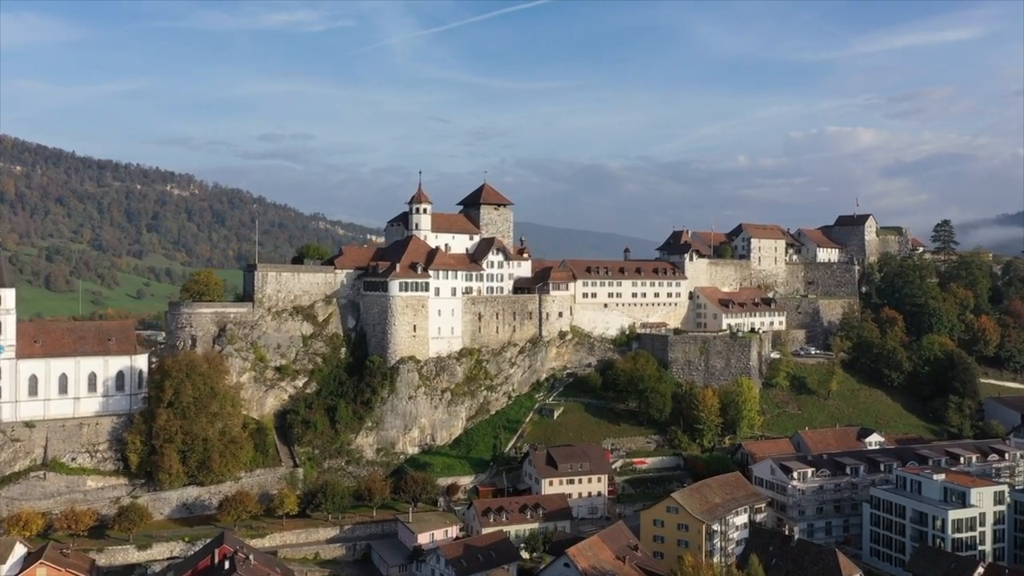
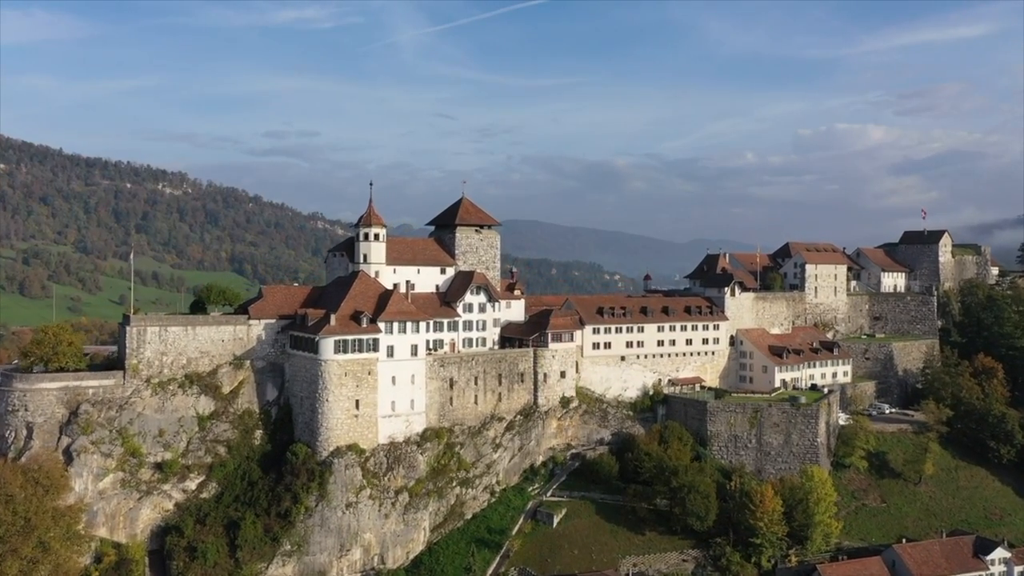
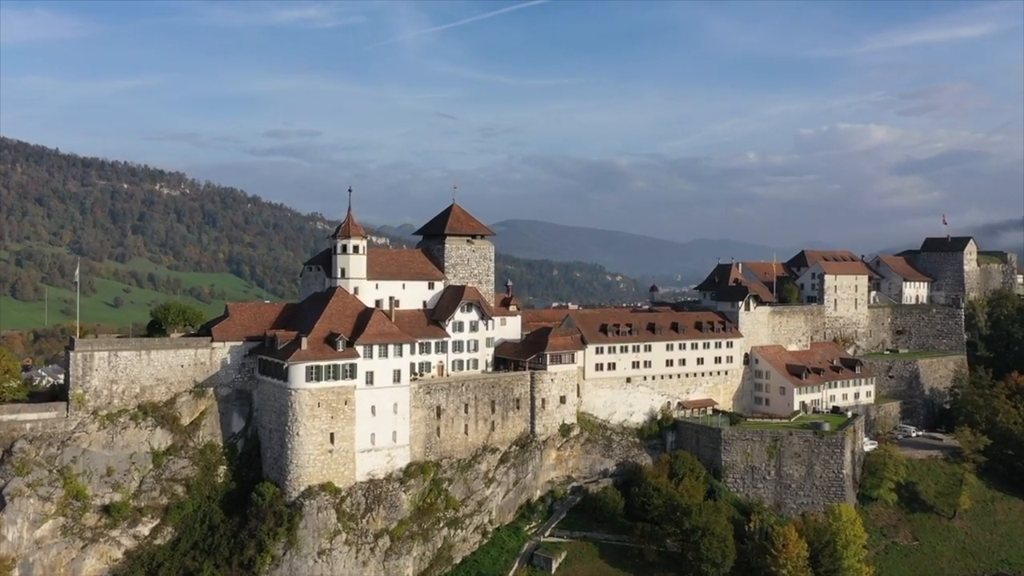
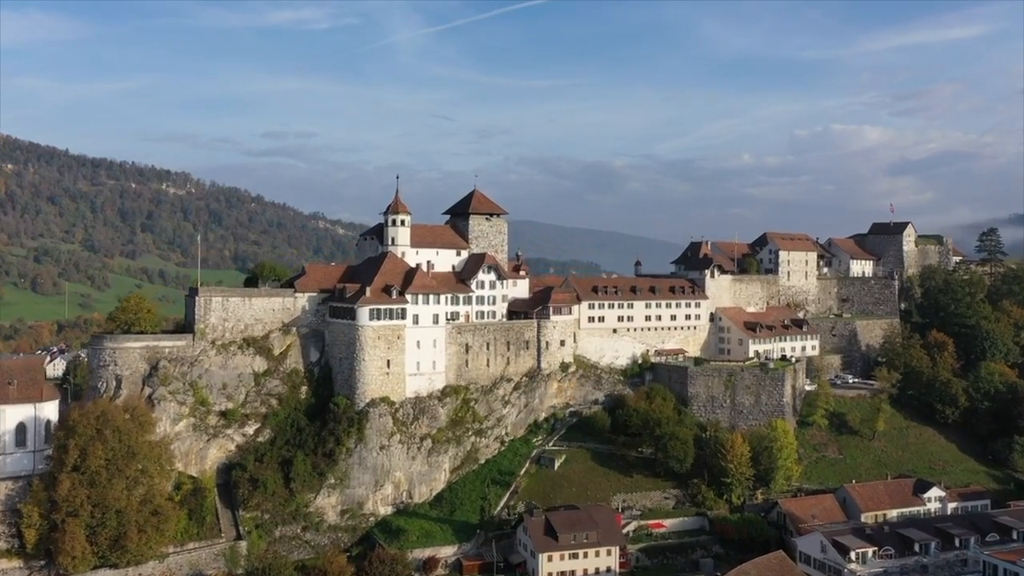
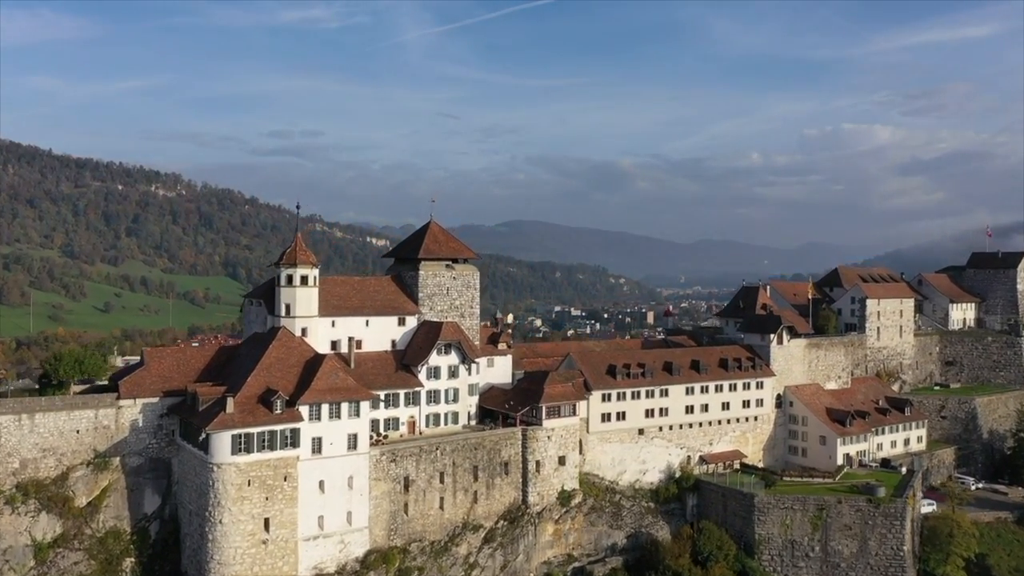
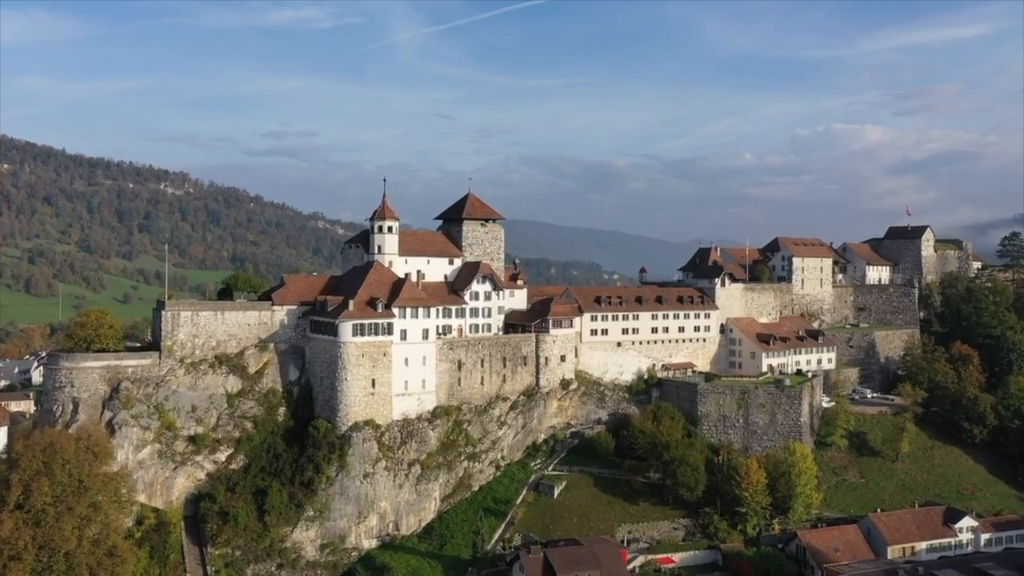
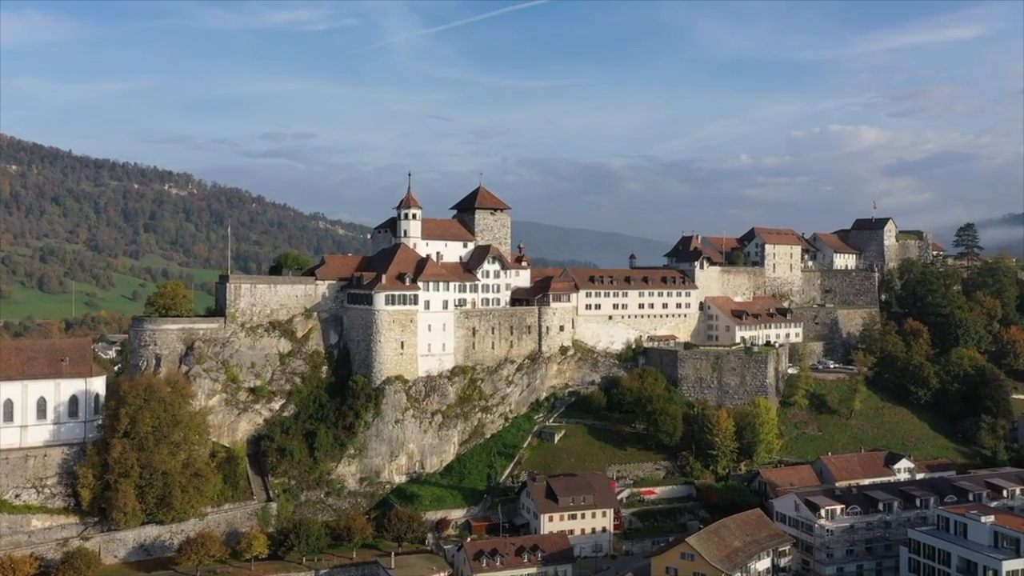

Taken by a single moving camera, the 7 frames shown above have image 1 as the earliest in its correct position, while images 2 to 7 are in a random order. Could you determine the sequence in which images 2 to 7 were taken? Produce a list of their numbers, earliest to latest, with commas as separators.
7, 4, 6, 2, 3, 5
